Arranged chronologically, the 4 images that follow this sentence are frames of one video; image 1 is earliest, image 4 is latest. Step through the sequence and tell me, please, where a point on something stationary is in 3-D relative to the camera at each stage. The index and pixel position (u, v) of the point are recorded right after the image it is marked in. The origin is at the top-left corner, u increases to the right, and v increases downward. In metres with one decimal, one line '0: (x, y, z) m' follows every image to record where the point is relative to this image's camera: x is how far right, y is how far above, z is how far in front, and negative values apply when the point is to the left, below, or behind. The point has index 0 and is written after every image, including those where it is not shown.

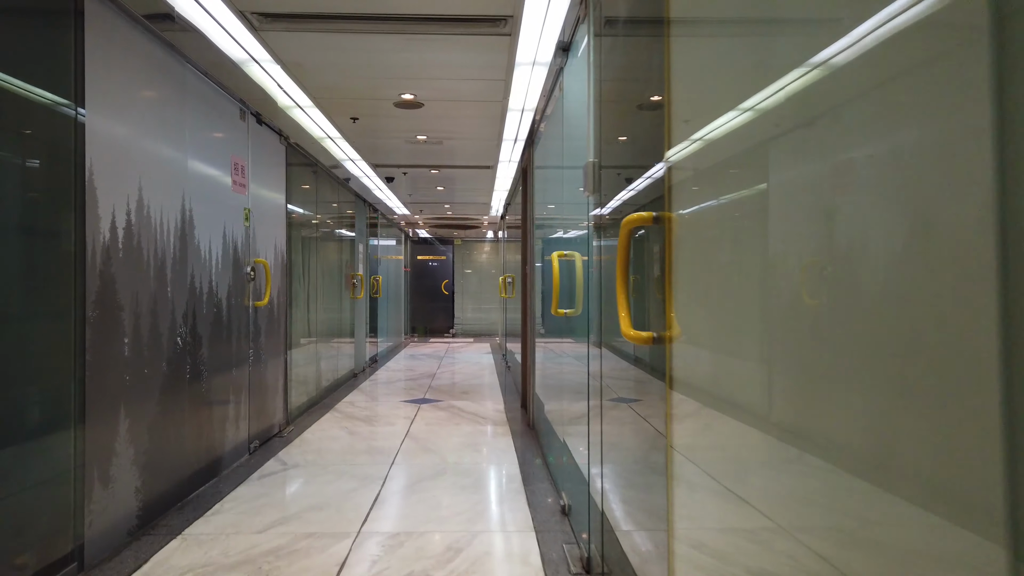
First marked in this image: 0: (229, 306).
0: (-1.4, -0.1, +3.4) m
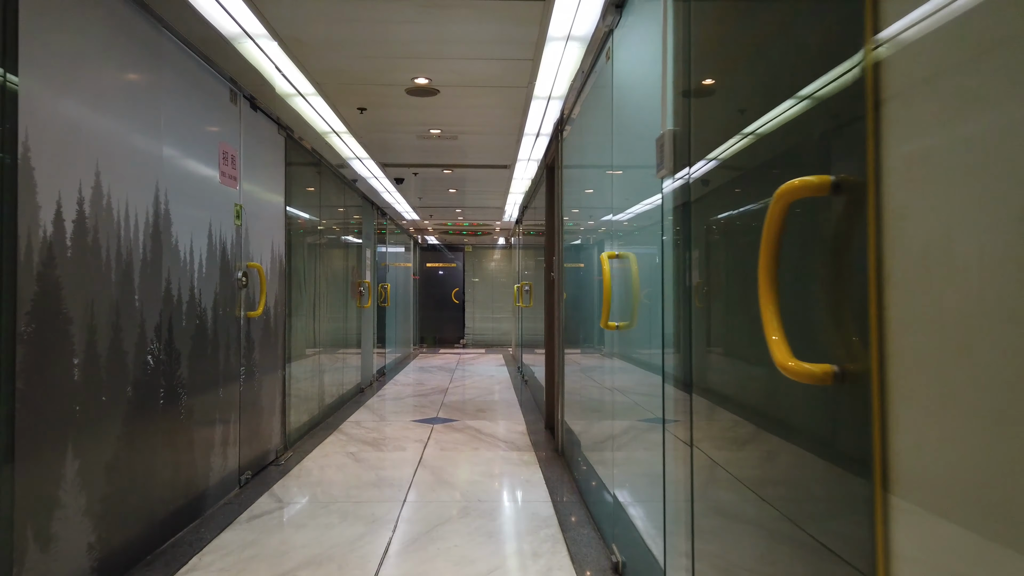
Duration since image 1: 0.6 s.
0: (-1.2, -0.1, +3.0) m
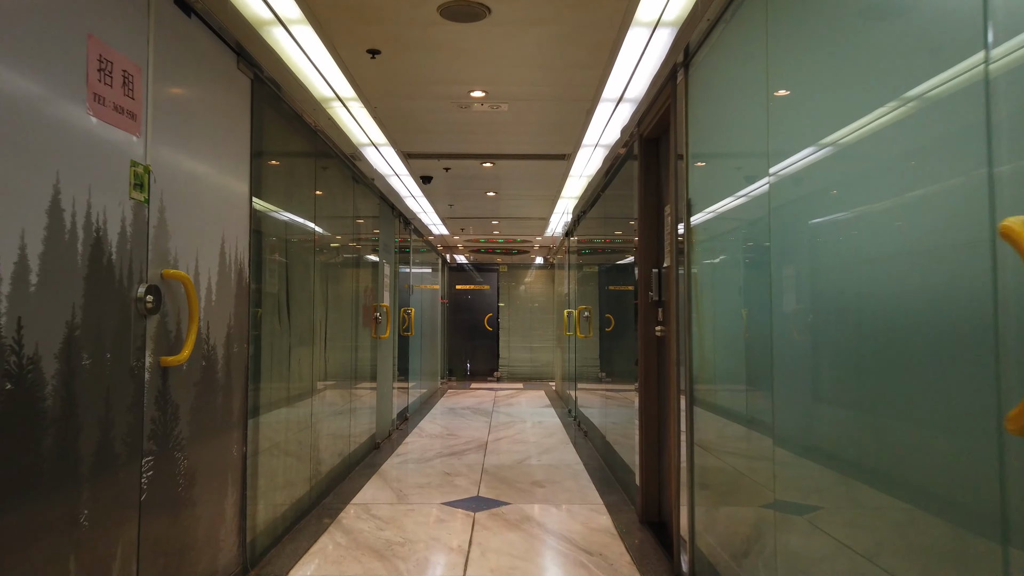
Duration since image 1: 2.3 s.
0: (-1.0, -0.2, +1.5) m
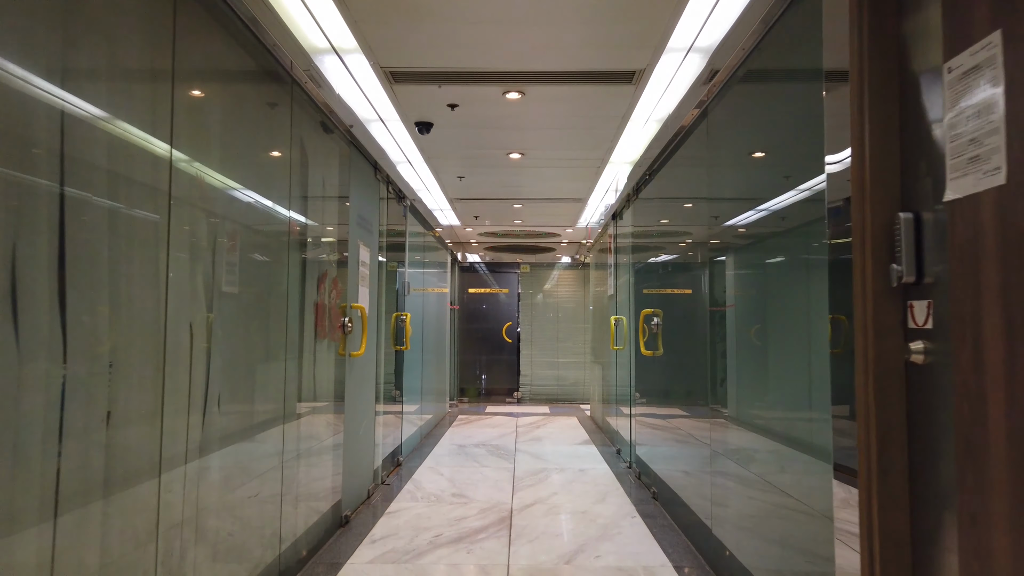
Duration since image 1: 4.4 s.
0: (-0.8, -0.1, -0.1) m
